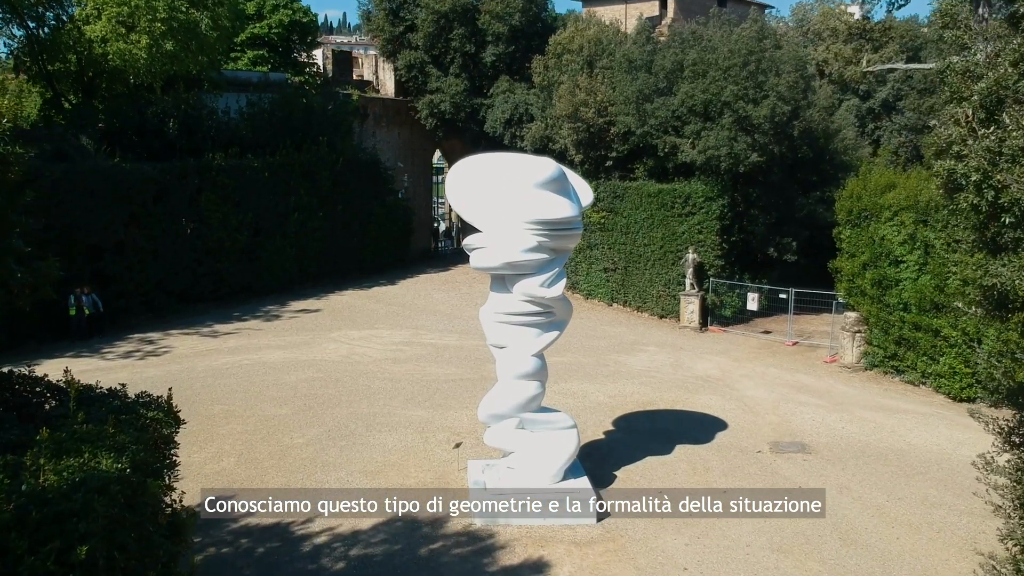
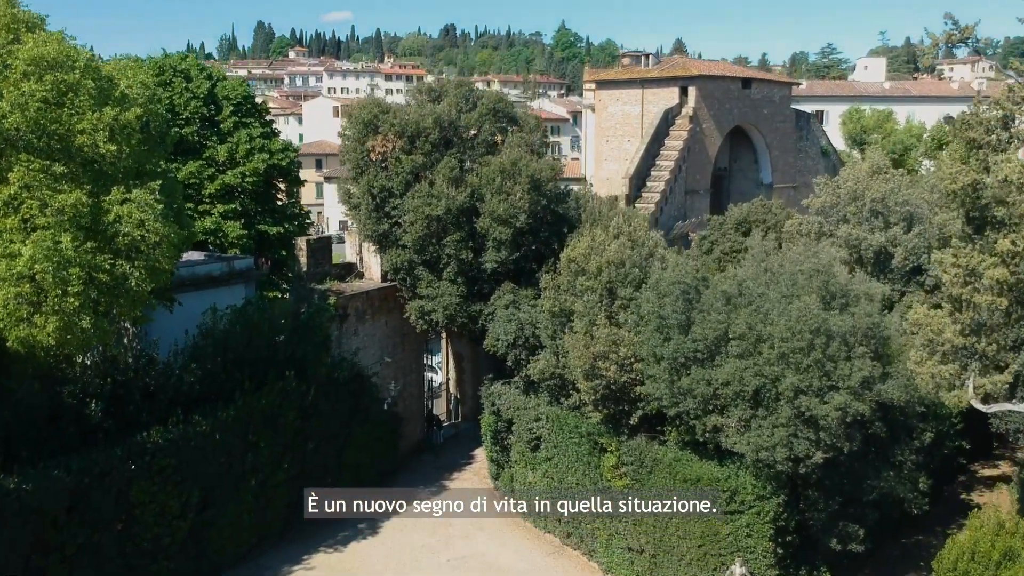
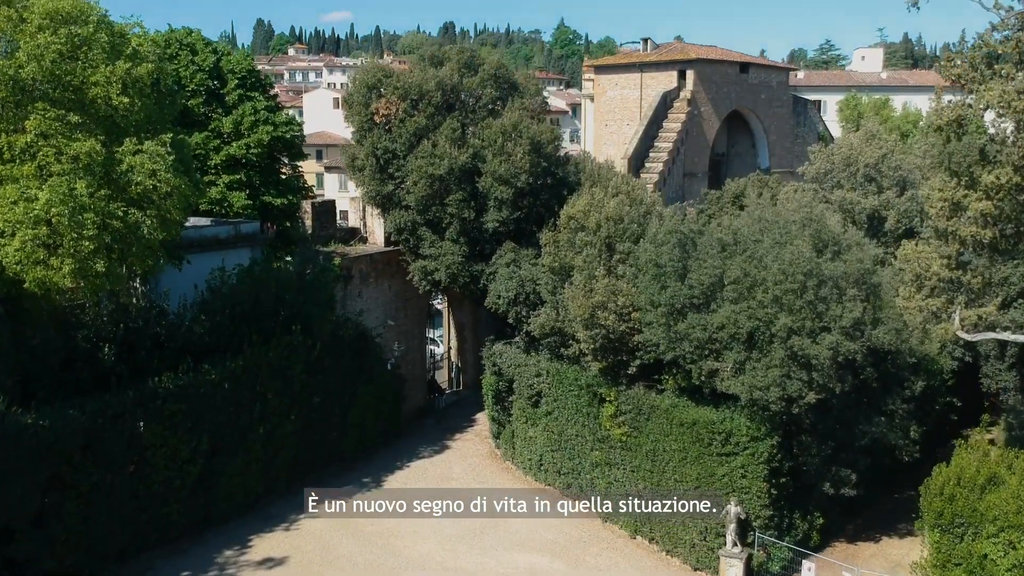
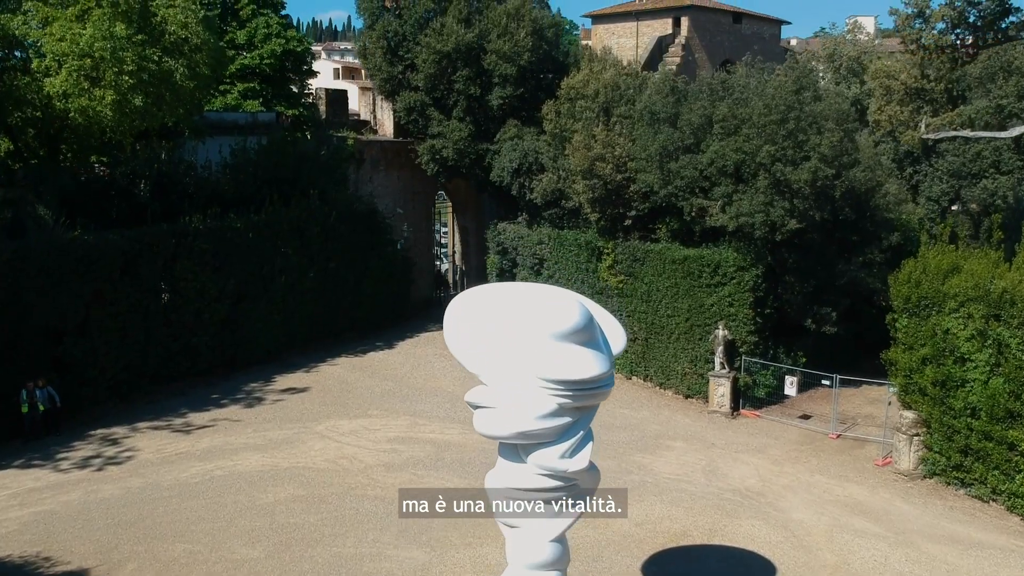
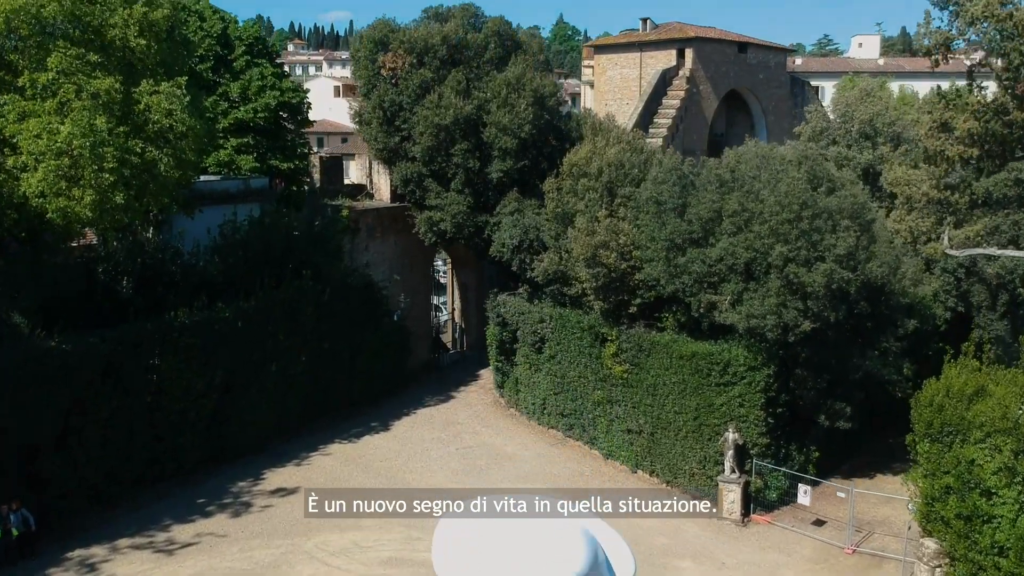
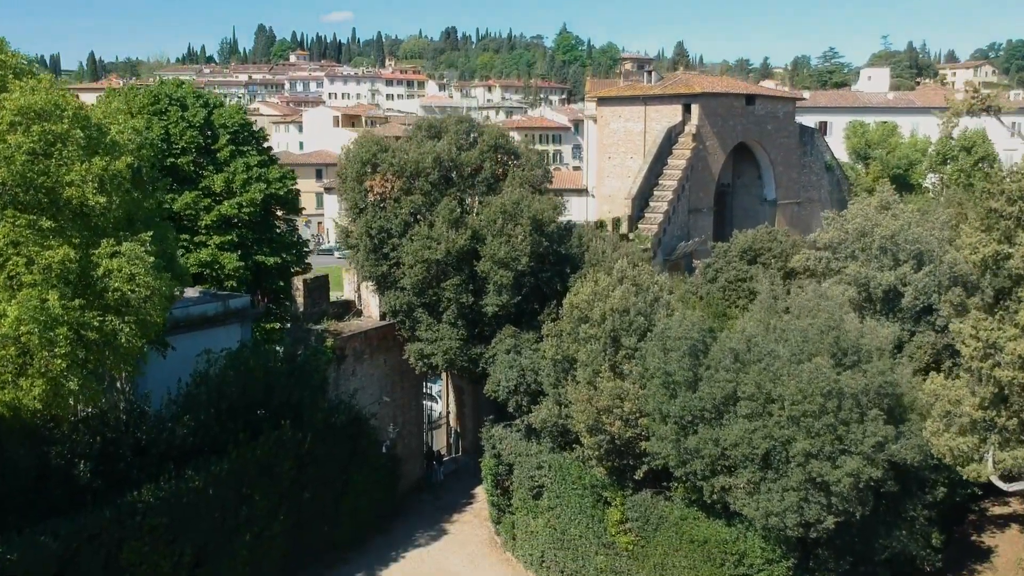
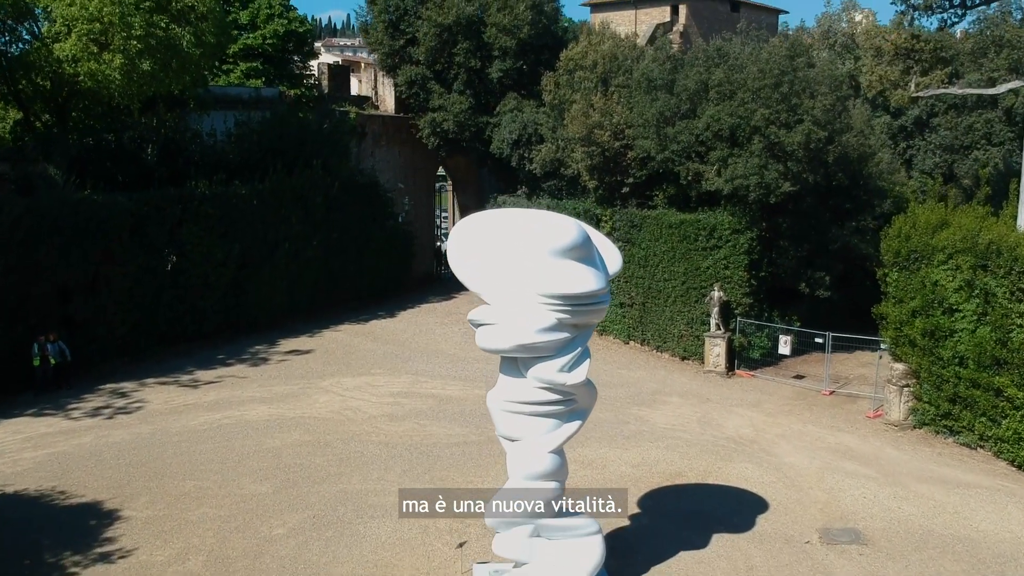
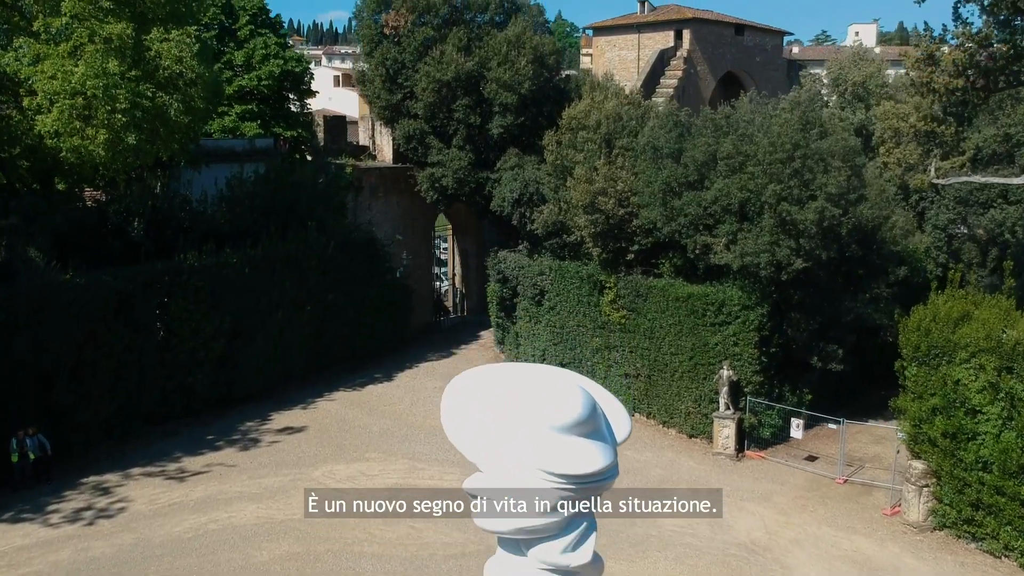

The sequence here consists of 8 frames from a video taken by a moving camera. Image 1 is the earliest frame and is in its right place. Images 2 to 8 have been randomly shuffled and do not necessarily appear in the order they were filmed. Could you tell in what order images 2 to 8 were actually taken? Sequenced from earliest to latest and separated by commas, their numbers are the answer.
7, 4, 8, 5, 3, 2, 6
